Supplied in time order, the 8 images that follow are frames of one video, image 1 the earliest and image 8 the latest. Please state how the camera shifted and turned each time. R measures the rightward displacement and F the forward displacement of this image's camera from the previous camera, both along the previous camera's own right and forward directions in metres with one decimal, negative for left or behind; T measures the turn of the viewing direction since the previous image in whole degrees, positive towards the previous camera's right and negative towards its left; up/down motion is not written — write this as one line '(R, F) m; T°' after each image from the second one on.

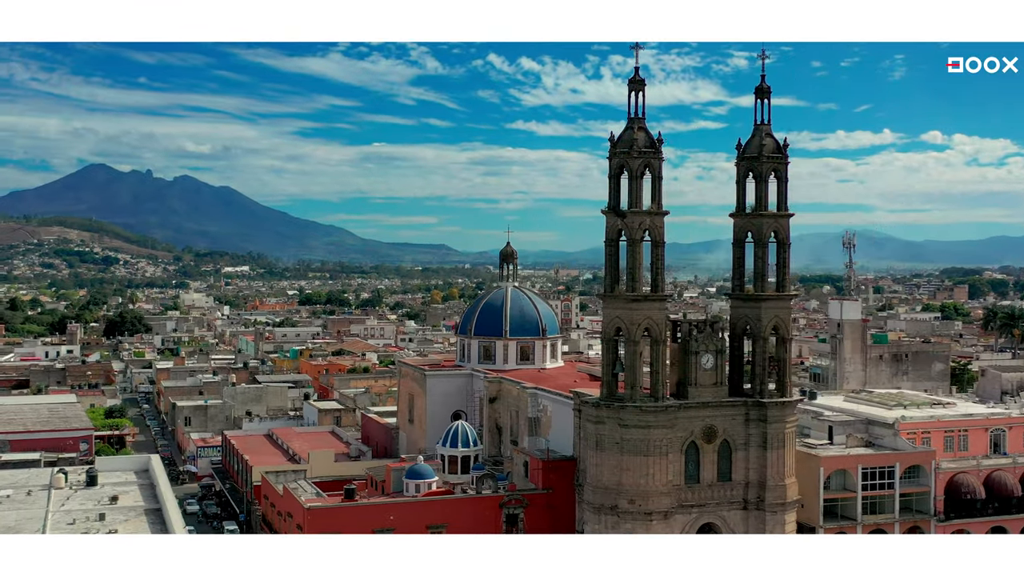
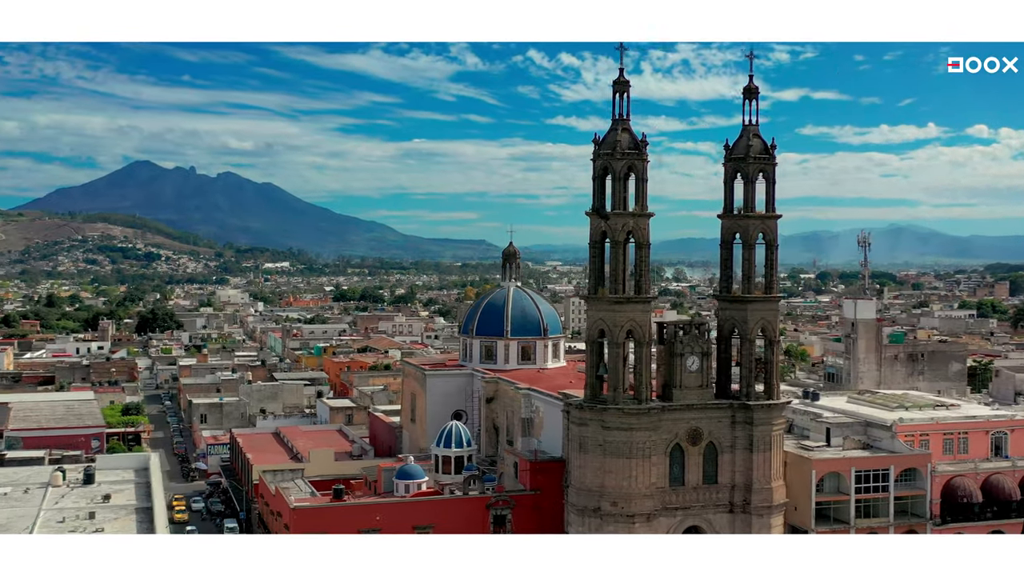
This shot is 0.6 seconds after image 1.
(+1.0, 0.0) m; -2°
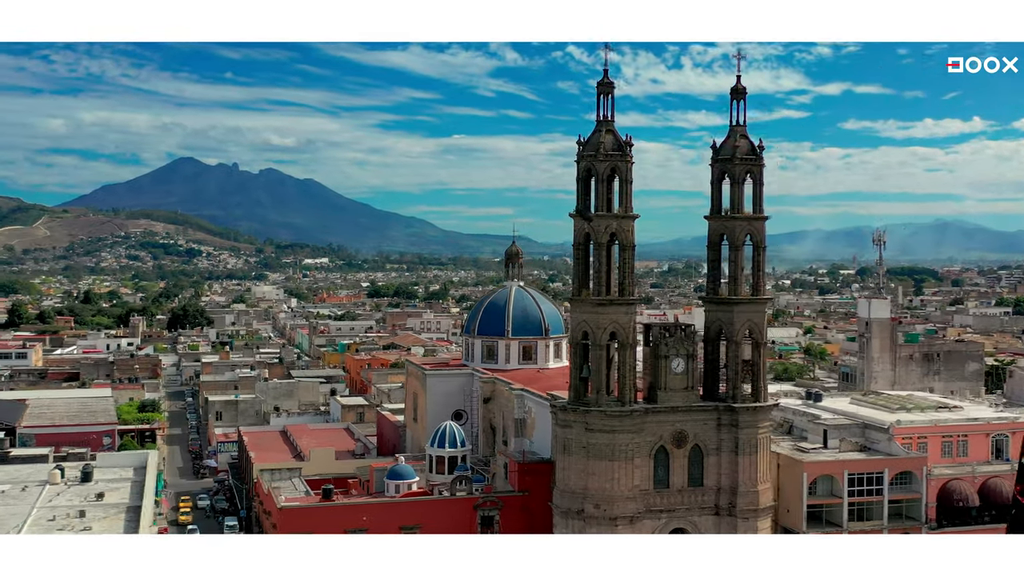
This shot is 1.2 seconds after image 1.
(+1.0, 0.0) m; -2°
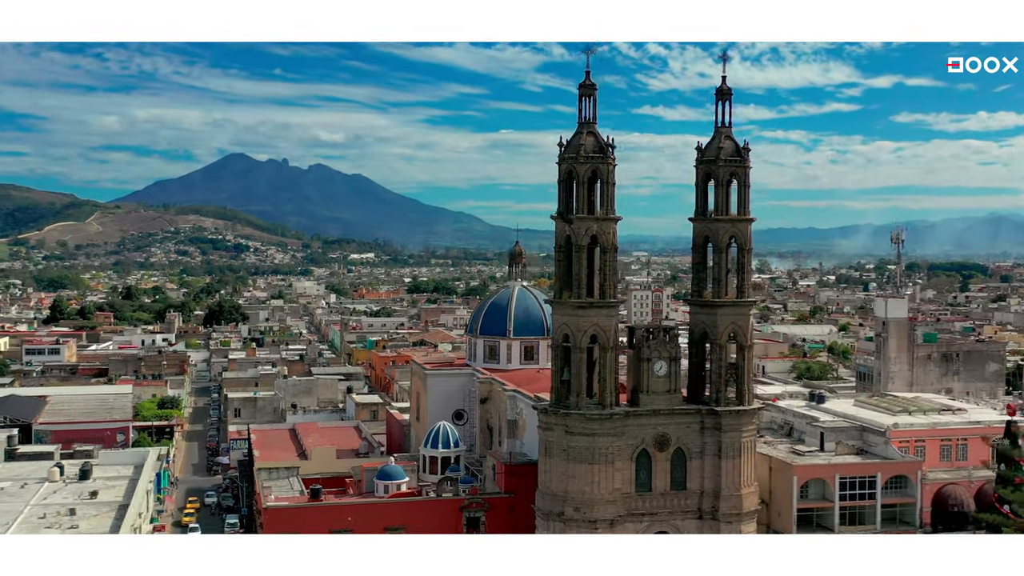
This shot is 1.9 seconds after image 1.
(+1.2, 0.0) m; -2°
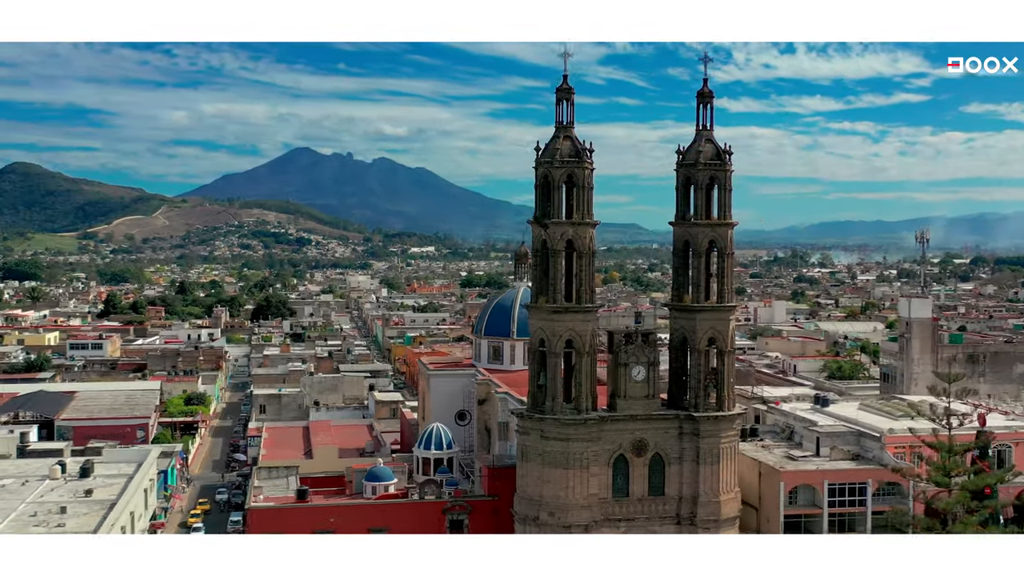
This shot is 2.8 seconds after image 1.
(+1.5, 0.0) m; -3°
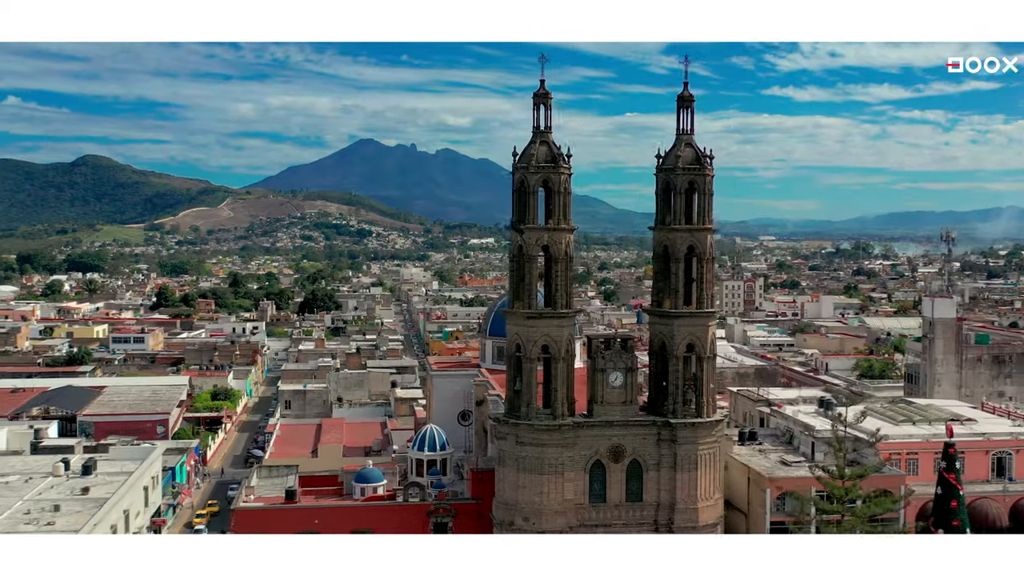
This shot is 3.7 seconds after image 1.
(+1.5, 0.0) m; -3°
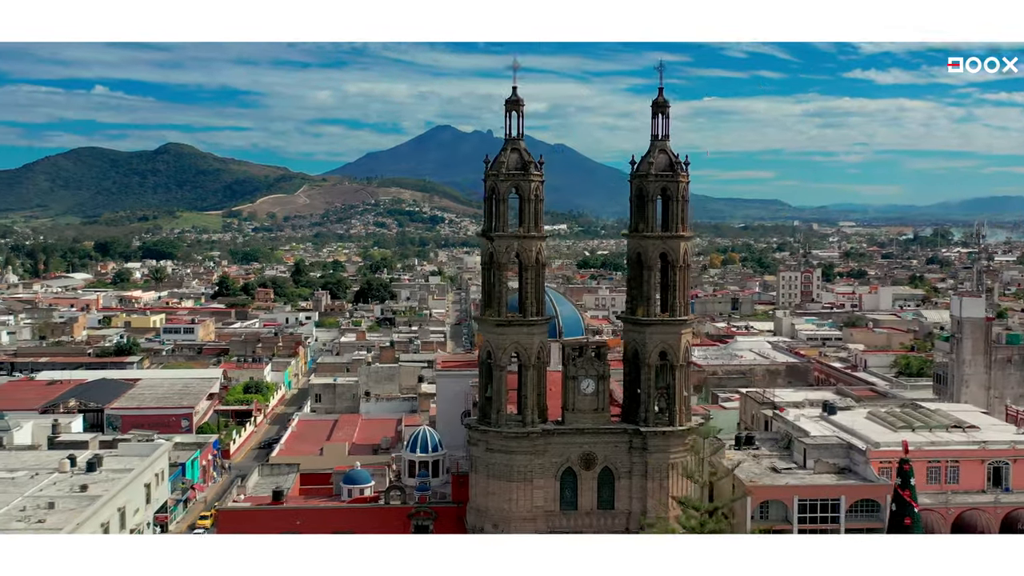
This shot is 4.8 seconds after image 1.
(+1.9, 0.0) m; -4°
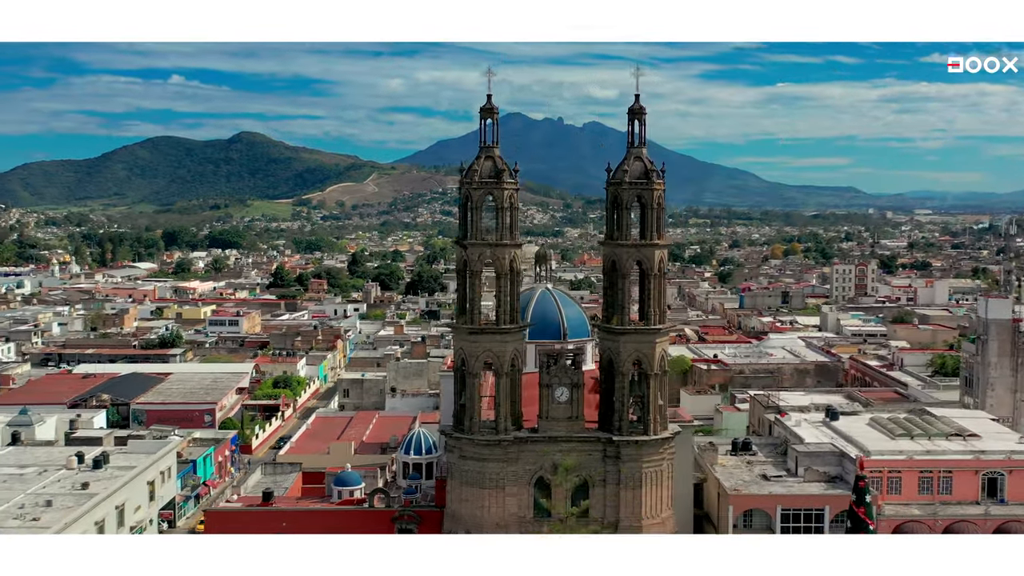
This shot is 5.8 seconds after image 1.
(+1.7, 0.0) m; -3°
